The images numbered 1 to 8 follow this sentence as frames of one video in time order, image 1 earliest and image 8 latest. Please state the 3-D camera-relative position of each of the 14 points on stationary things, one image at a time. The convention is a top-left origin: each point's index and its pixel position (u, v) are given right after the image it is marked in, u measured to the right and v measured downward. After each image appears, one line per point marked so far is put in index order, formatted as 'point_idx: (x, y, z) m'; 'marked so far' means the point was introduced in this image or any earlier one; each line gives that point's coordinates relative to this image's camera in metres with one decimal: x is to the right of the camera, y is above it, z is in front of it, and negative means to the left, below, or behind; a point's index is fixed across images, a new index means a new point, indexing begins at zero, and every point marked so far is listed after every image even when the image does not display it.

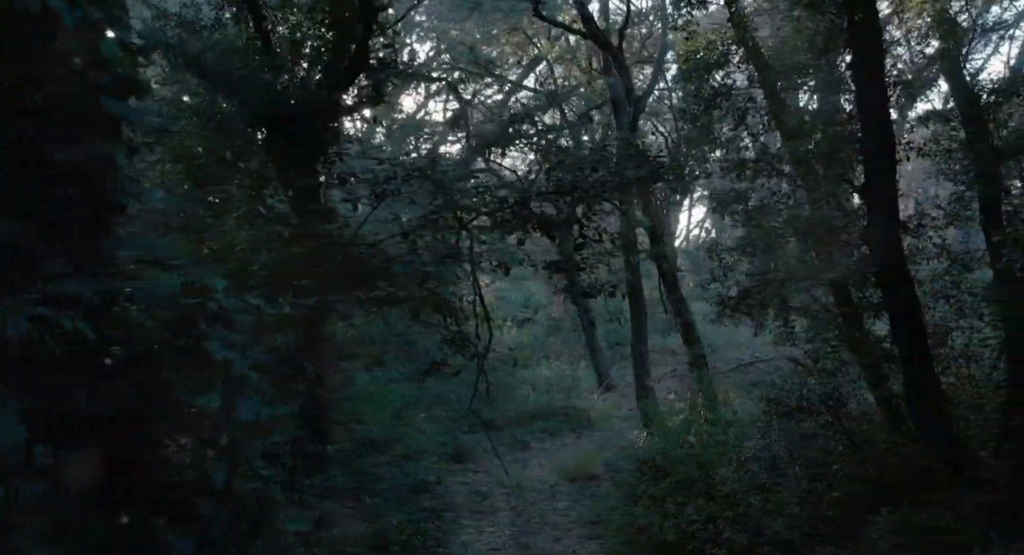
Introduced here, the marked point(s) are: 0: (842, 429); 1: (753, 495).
0: (+3.8, -1.7, +10.3) m
1: (+2.8, -2.6, +10.5) m
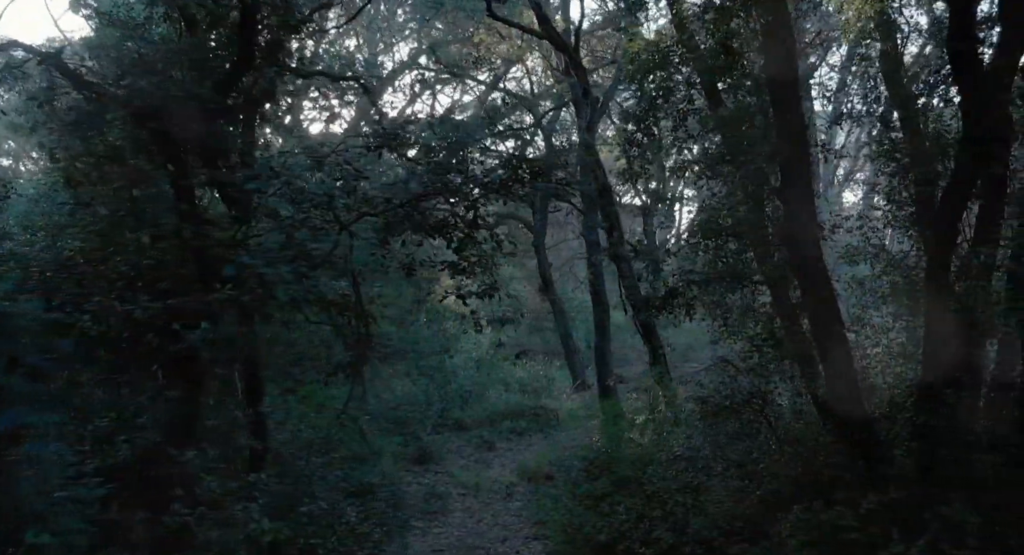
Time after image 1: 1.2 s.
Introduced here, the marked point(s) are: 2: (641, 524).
0: (+3.0, -1.7, +10.4) m
1: (+2.0, -2.6, +10.5) m
2: (+1.6, -2.9, +10.5) m
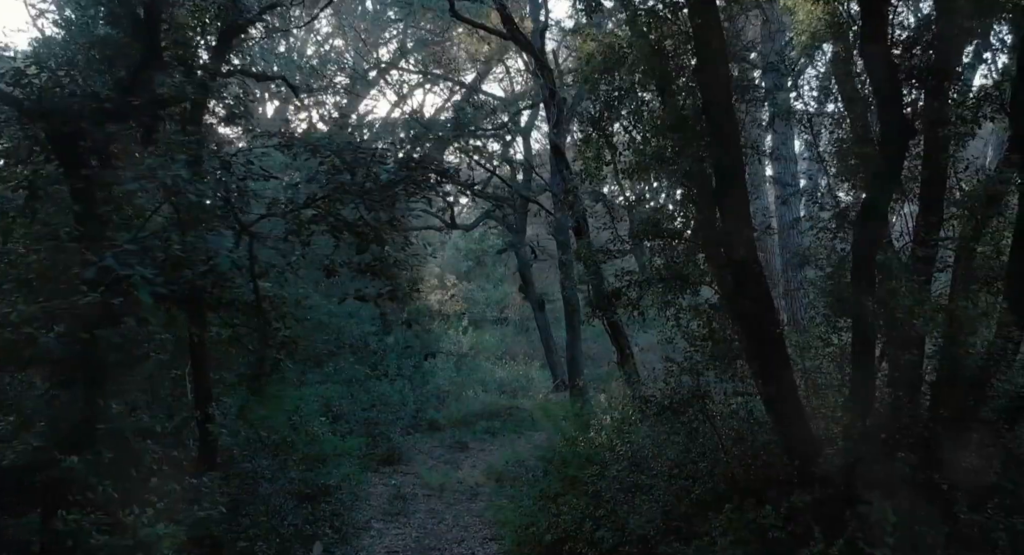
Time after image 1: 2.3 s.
0: (+2.3, -1.7, +10.5) m
1: (+1.3, -2.6, +10.6) m
2: (+0.9, -2.9, +10.5) m
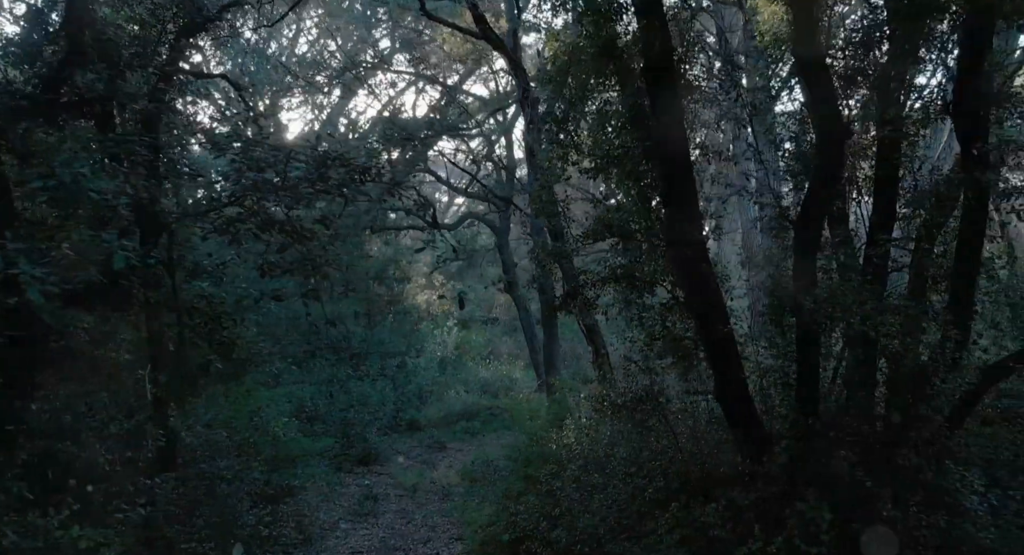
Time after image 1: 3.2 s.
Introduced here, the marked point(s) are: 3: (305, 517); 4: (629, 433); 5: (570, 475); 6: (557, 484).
0: (+1.8, -1.7, +10.5) m
1: (+0.8, -2.6, +10.6) m
2: (+0.4, -2.9, +10.5) m
3: (-3.4, -3.9, +14.7) m
4: (+1.4, -1.9, +10.8) m
5: (+0.7, -2.5, +11.1) m
6: (+0.6, -2.6, +11.1) m
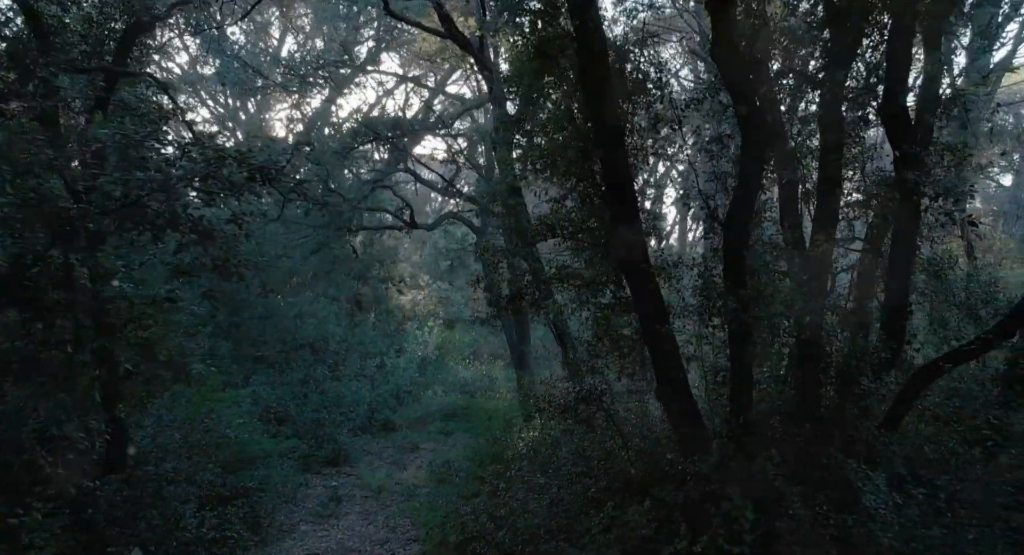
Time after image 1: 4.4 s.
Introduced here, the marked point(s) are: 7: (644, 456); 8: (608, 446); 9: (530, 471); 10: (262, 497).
0: (+1.2, -1.7, +10.5) m
1: (+0.2, -2.6, +10.6) m
2: (-0.3, -2.9, +10.5) m
3: (-4.1, -4.0, +14.6) m
4: (+0.8, -1.9, +10.8) m
5: (+0.1, -2.5, +11.0) m
6: (-0.1, -2.6, +11.1) m
7: (+1.4, -1.9, +9.6) m
8: (+1.1, -2.0, +10.3) m
9: (+0.2, -2.4, +11.1) m
10: (-4.4, -3.8, +15.6) m
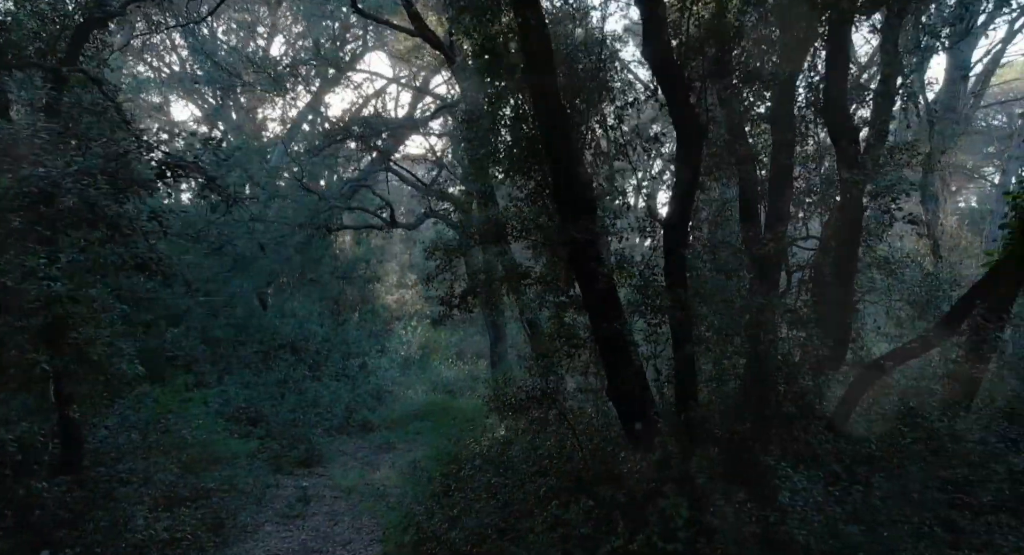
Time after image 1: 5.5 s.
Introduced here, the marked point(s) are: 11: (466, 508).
0: (+0.6, -1.7, +10.5) m
1: (-0.4, -2.6, +10.5) m
2: (-0.8, -2.9, +10.5) m
3: (-4.8, -3.9, +14.5) m
4: (+0.2, -1.9, +10.8) m
5: (-0.5, -2.4, +11.0) m
6: (-0.7, -2.6, +11.1) m
7: (+0.9, -1.9, +9.5) m
8: (+0.6, -1.9, +10.3) m
9: (-0.4, -2.4, +11.0) m
10: (-5.0, -3.8, +15.4) m
11: (-0.5, -2.6, +10.3) m
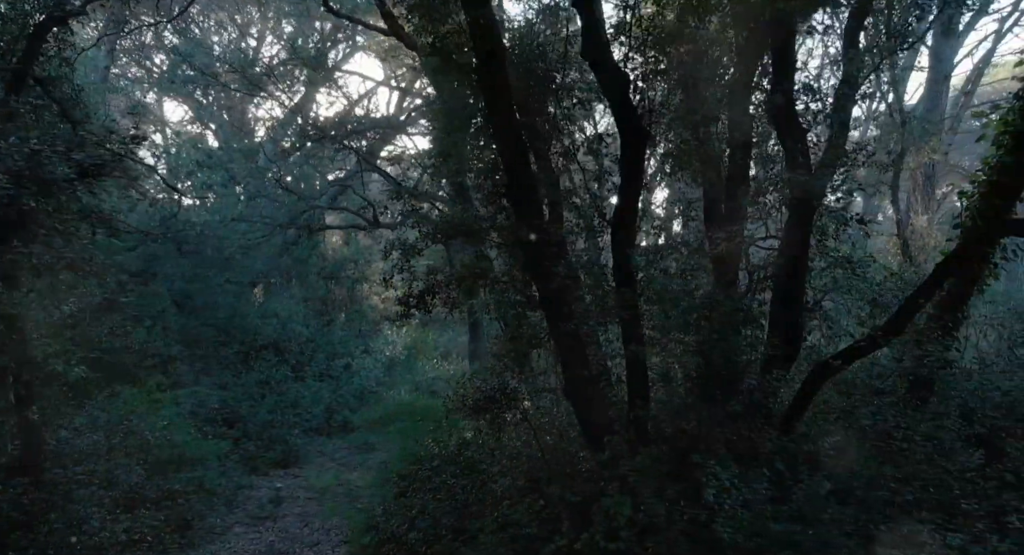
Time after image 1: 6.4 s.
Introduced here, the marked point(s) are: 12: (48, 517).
0: (+0.1, -1.7, +10.5) m
1: (-0.9, -2.6, +10.5) m
2: (-1.3, -2.9, +10.4) m
3: (-5.3, -3.9, +14.4) m
4: (-0.3, -1.9, +10.8) m
5: (-1.0, -2.4, +11.0) m
6: (-1.1, -2.6, +11.0) m
7: (+0.4, -1.9, +9.5) m
8: (+0.1, -1.9, +10.3) m
9: (-0.9, -2.4, +11.0) m
10: (-5.6, -3.8, +15.4) m
11: (-1.0, -2.6, +10.3) m
12: (-5.7, -2.9, +11.1) m
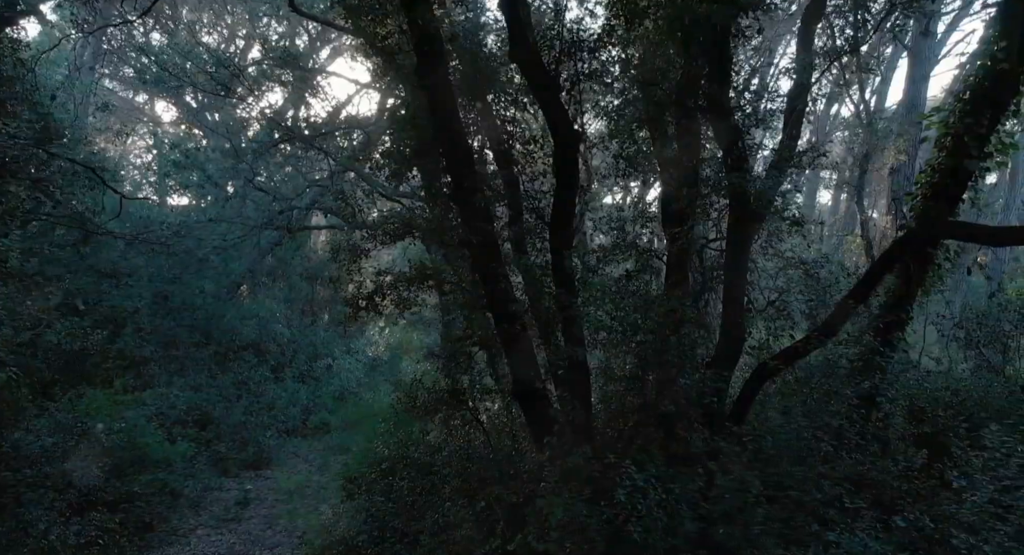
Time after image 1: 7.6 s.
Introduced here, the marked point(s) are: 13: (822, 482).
0: (-0.5, -1.7, +10.5) m
1: (-1.5, -2.6, +10.5) m
2: (-1.9, -2.9, +10.4) m
3: (-6.0, -4.0, +14.4) m
4: (-0.9, -1.9, +10.8) m
5: (-1.6, -2.5, +11.0) m
6: (-1.7, -2.6, +11.0) m
7: (-0.2, -1.9, +9.6) m
8: (-0.5, -2.0, +10.3) m
9: (-1.5, -2.4, +11.0) m
10: (-6.3, -3.8, +15.3) m
11: (-1.6, -2.7, +10.3) m
12: (-6.3, -3.0, +11.0) m
13: (+2.7, -1.8, +7.8) m
